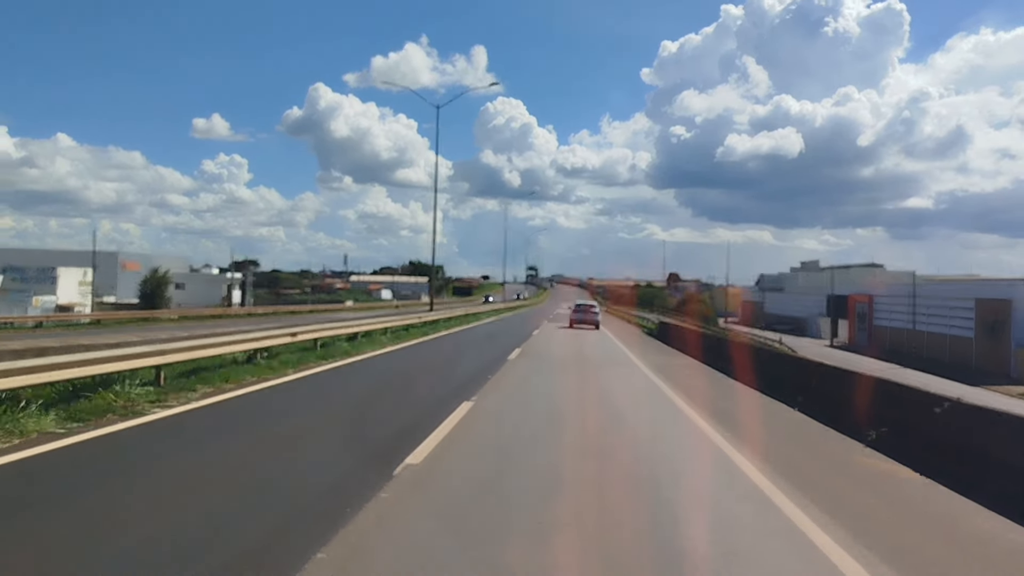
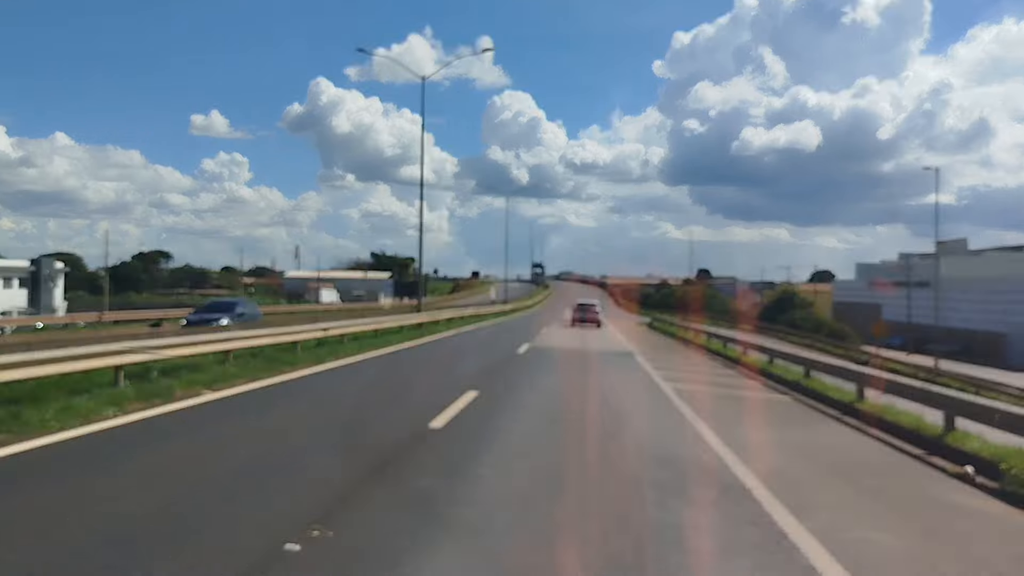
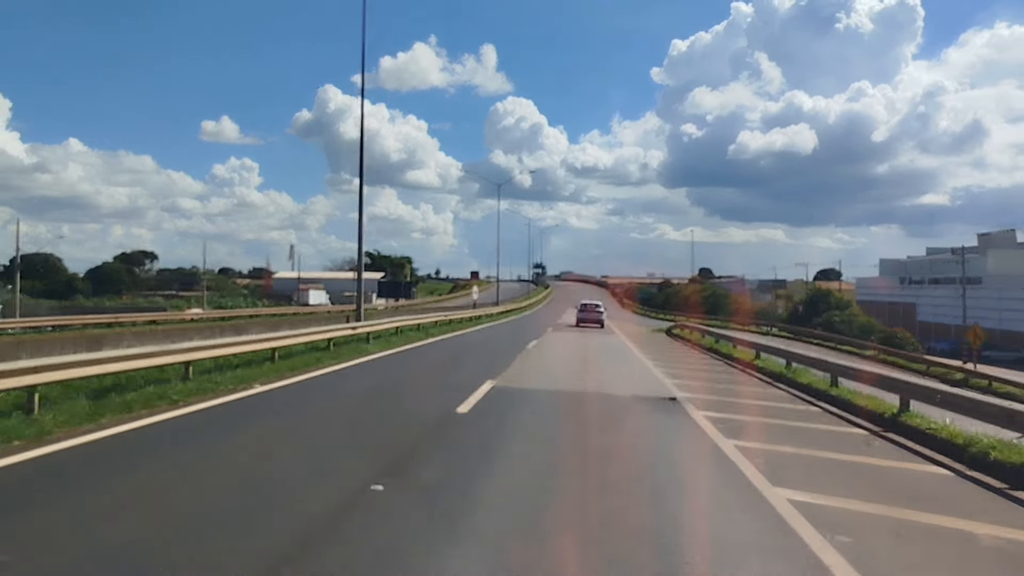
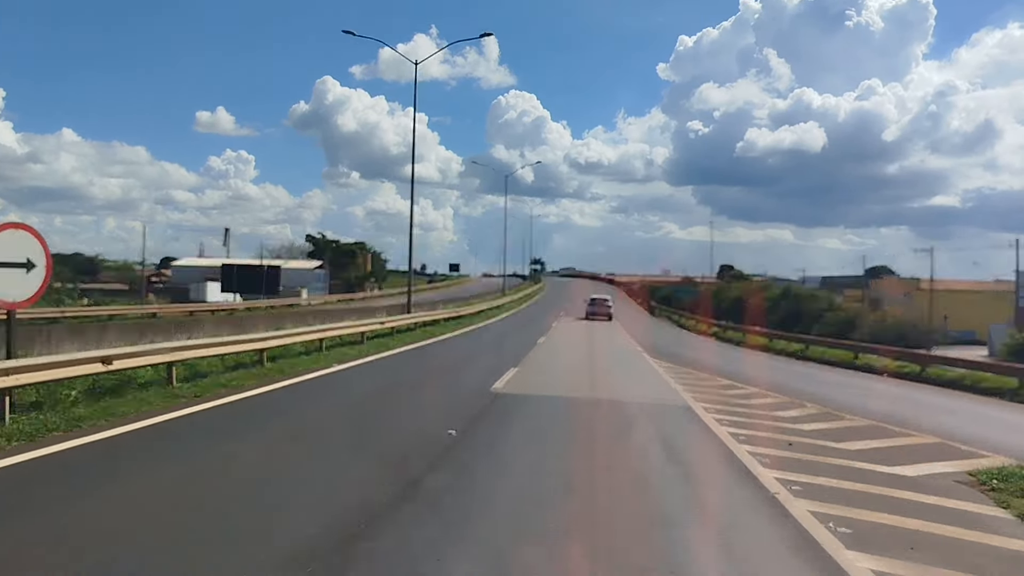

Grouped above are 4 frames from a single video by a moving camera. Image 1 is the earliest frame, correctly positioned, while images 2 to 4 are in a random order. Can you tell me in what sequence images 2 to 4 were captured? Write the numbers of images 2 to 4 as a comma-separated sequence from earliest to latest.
2, 3, 4
